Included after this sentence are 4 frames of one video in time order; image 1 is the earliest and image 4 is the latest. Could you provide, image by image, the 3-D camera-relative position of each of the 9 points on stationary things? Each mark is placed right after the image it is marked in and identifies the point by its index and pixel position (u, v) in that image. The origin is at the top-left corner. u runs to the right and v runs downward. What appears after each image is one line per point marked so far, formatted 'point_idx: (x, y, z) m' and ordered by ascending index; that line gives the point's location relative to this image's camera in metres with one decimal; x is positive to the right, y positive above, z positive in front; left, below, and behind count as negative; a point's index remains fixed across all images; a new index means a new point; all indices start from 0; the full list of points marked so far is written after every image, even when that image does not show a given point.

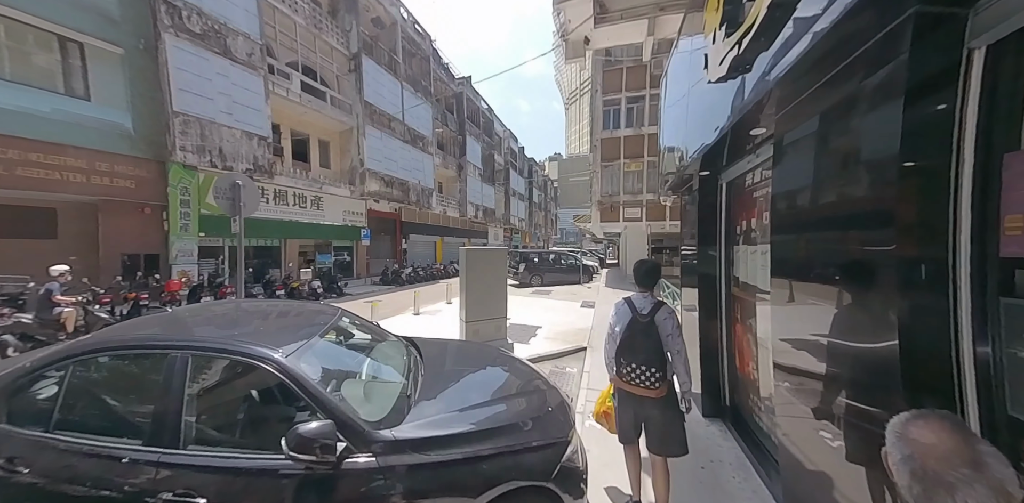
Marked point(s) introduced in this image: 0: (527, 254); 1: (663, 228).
0: (+0.8, -0.1, +14.1) m
1: (+7.4, +1.1, +15.7) m
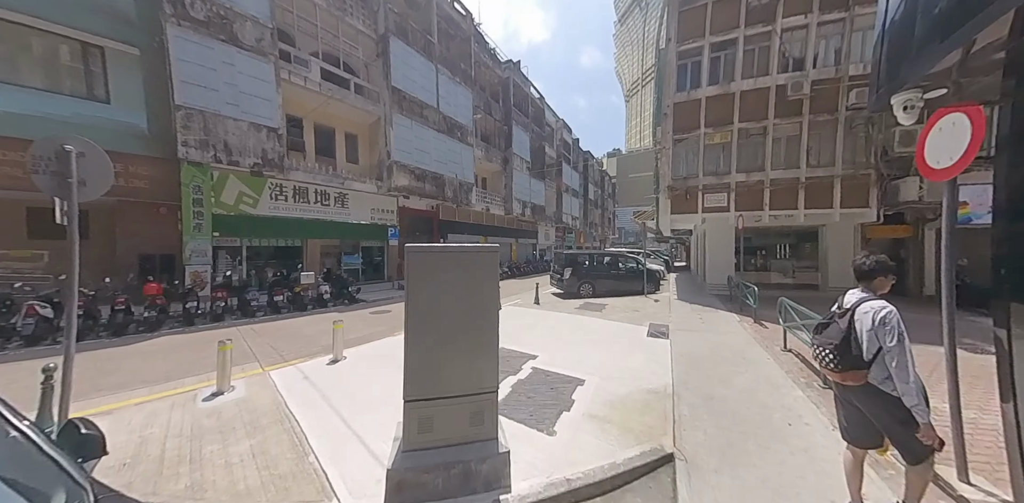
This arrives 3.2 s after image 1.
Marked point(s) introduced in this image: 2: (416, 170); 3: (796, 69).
0: (+2.1, -0.1, +10.6) m
1: (+9.0, +1.1, +11.1) m
2: (-5.5, +4.6, +17.5) m
3: (+9.3, +5.9, +10.2) m
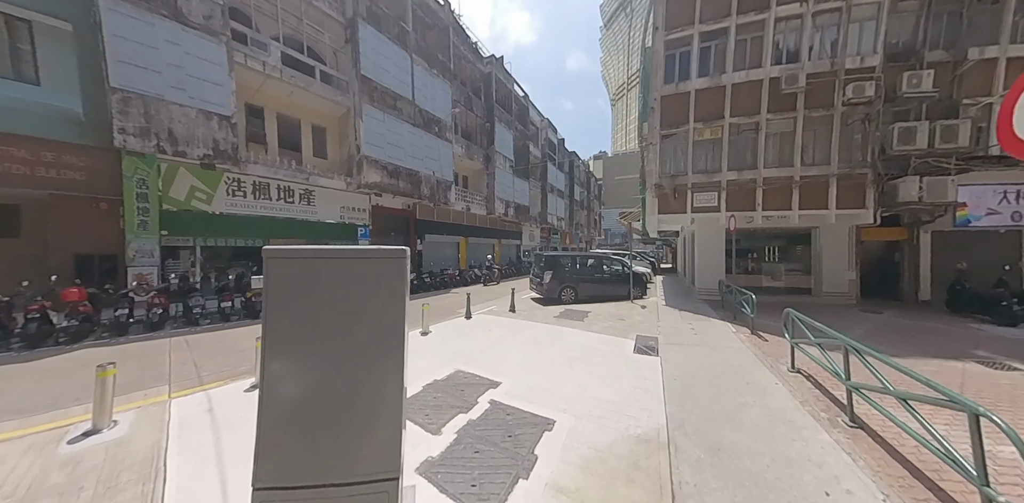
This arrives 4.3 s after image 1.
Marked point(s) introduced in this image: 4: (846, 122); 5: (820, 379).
0: (+1.3, -0.2, +9.7) m
1: (+8.2, +1.0, +10.4) m
2: (-6.5, +4.5, +16.3) m
3: (+8.5, +5.8, +9.5) m
4: (+9.9, +3.8, +9.2) m
5: (+4.1, -1.7, +4.1) m
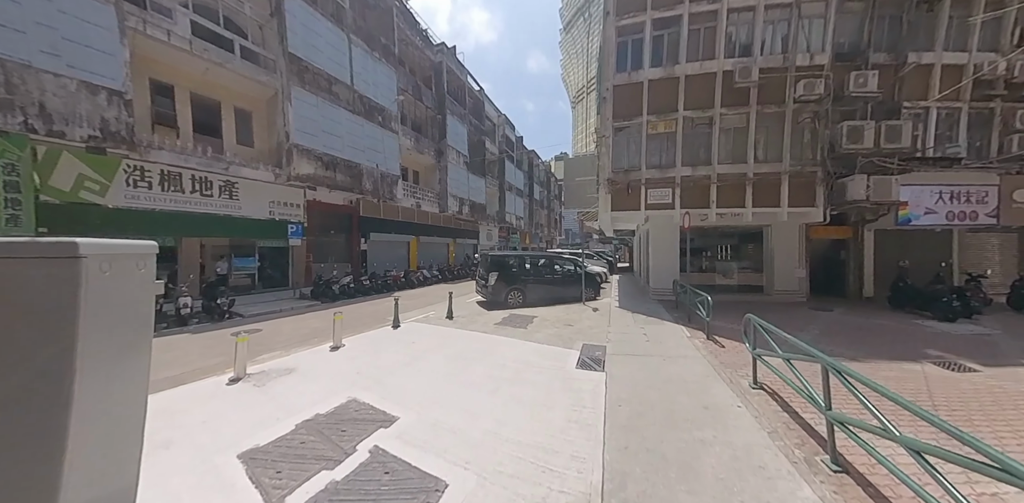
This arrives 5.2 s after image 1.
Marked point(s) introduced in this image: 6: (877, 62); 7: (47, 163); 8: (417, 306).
0: (-0.2, -0.2, +8.7) m
1: (+6.5, +1.0, +10.1) m
2: (-8.7, +4.5, +14.6) m
3: (+6.9, +5.9, +9.2) m
4: (+8.3, +3.9, +9.0) m
5: (+3.0, -1.6, +3.4) m
6: (+10.2, +5.4, +8.7) m
7: (-14.1, +2.7, +9.0) m
8: (-2.8, -1.6, +9.4) m
